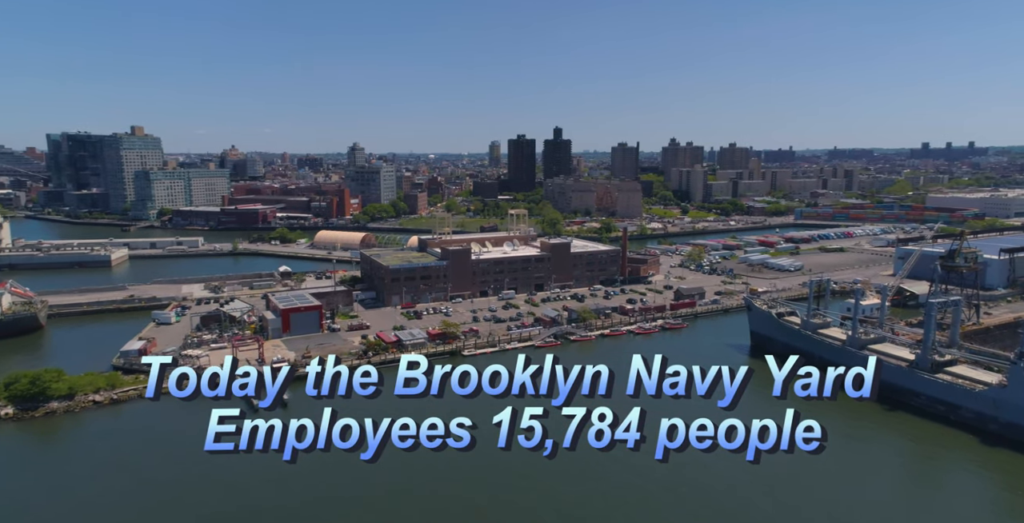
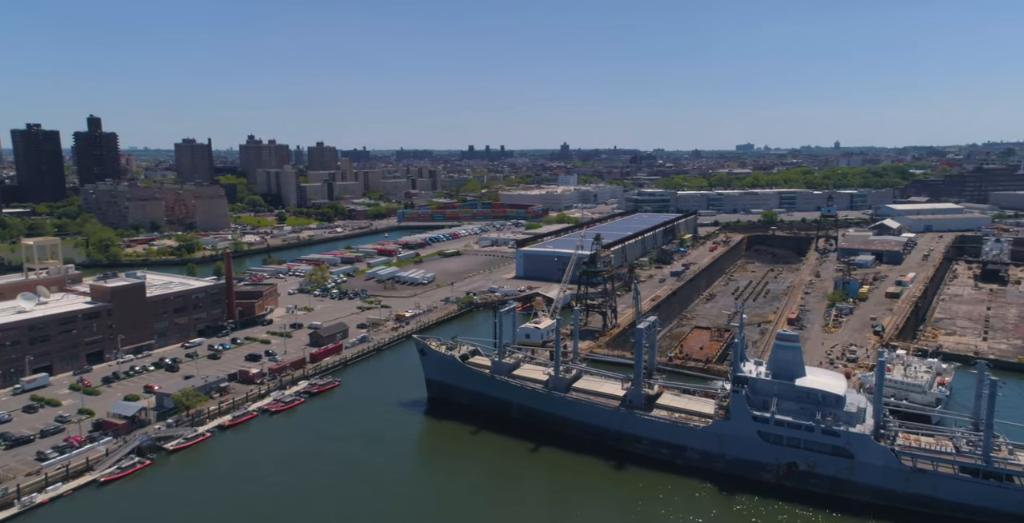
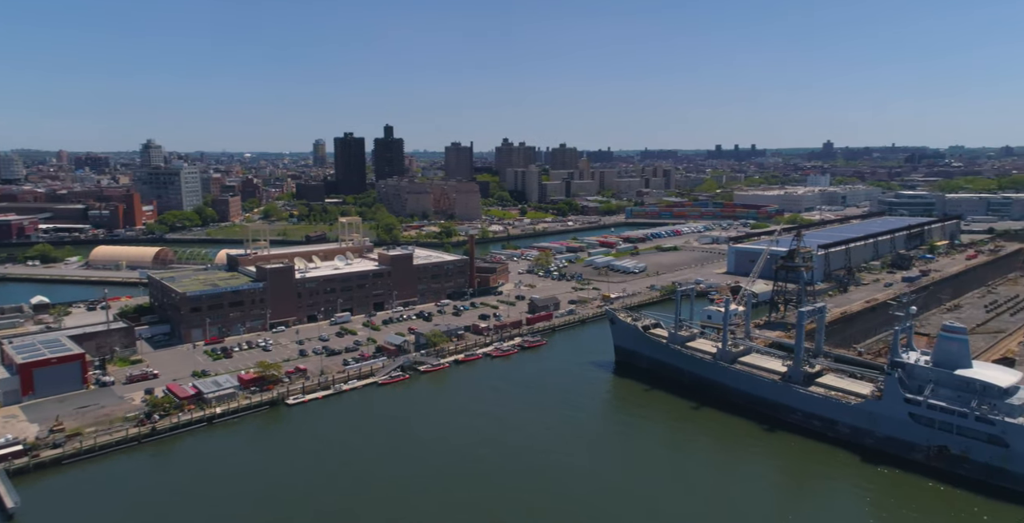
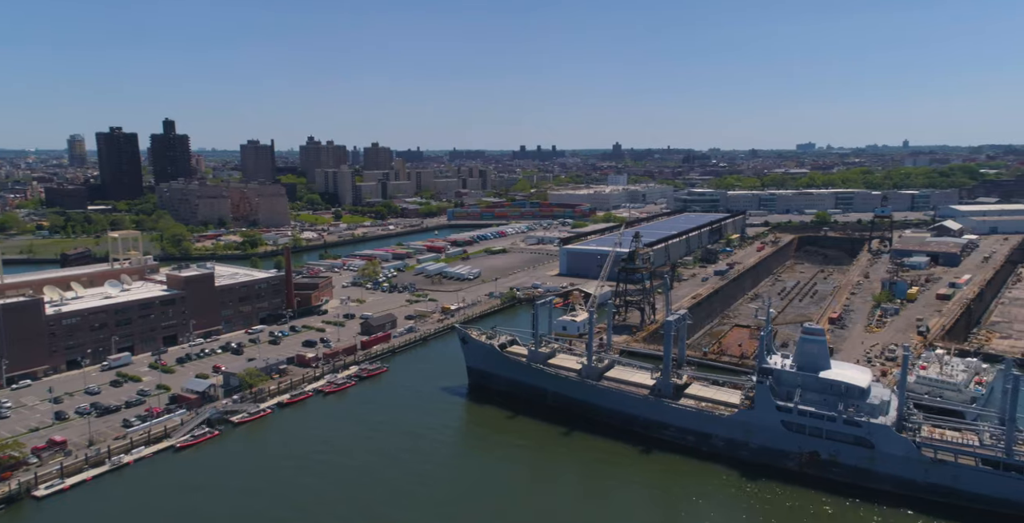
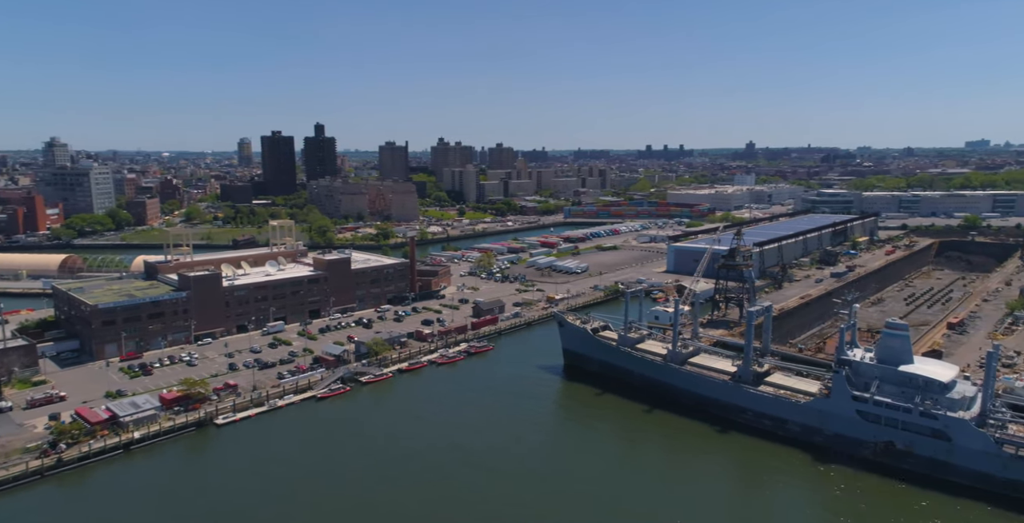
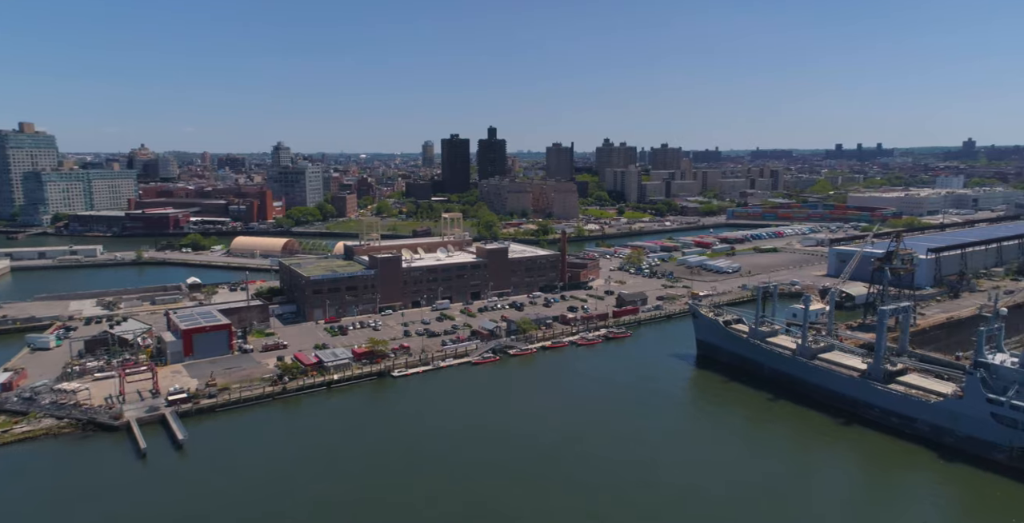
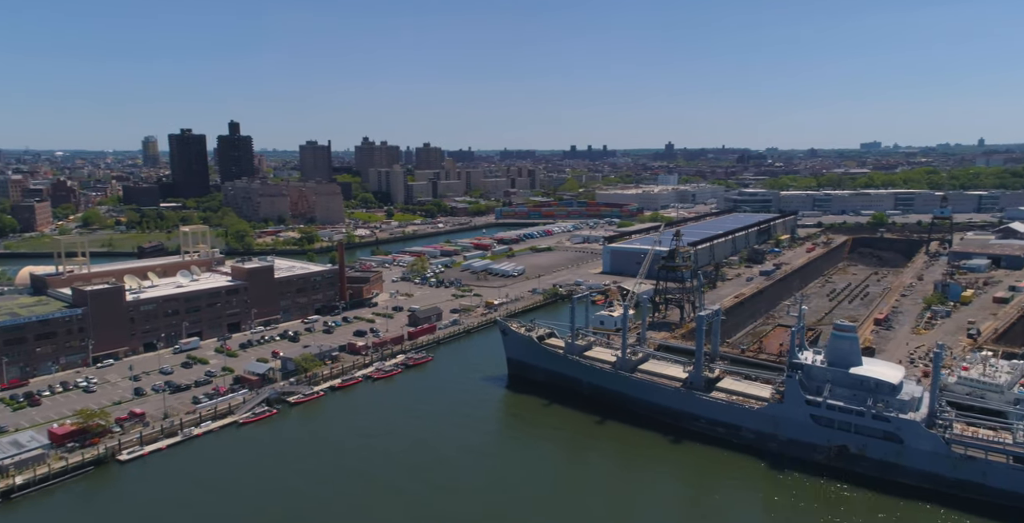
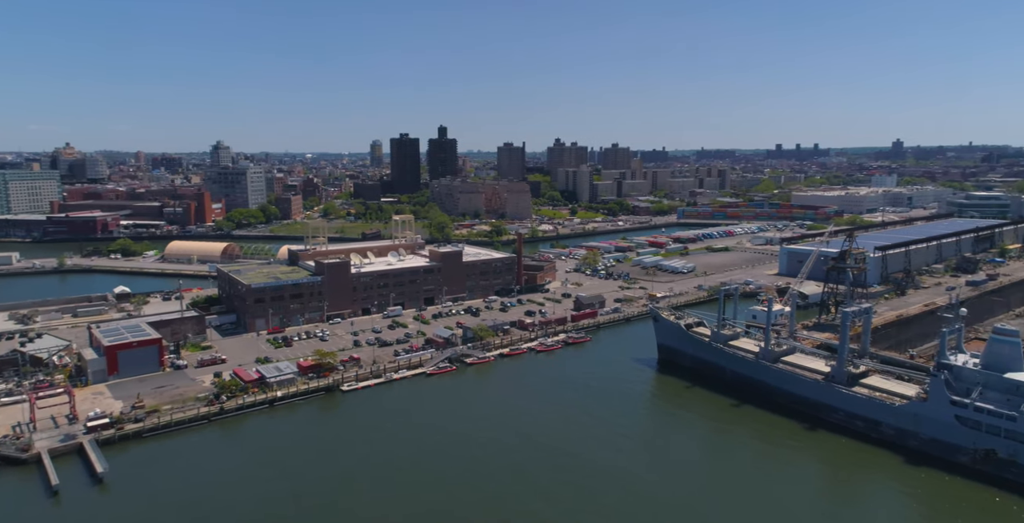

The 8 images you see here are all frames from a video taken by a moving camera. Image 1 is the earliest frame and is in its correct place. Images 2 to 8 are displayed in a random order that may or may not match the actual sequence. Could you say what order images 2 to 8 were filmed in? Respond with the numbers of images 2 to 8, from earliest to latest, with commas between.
6, 8, 3, 5, 7, 4, 2
